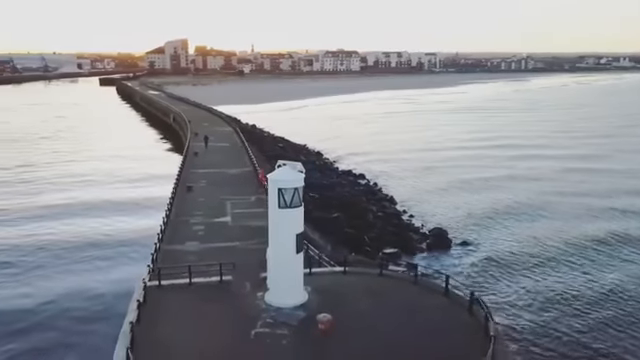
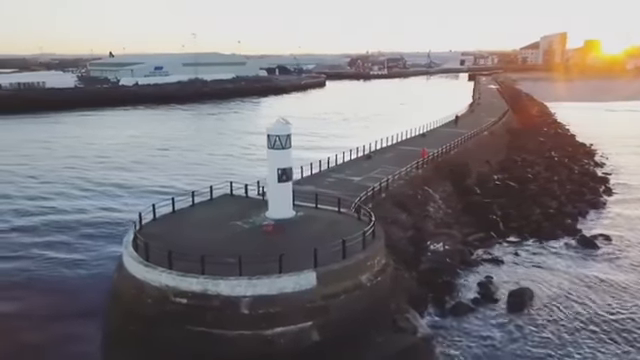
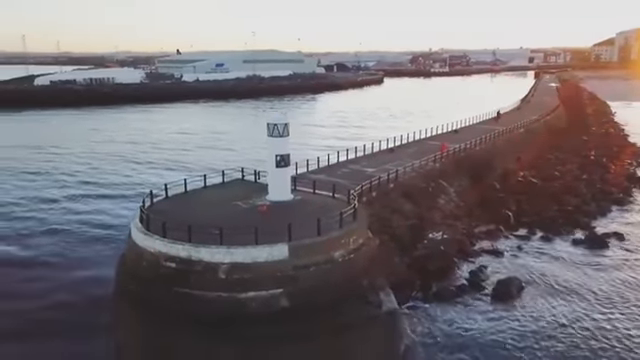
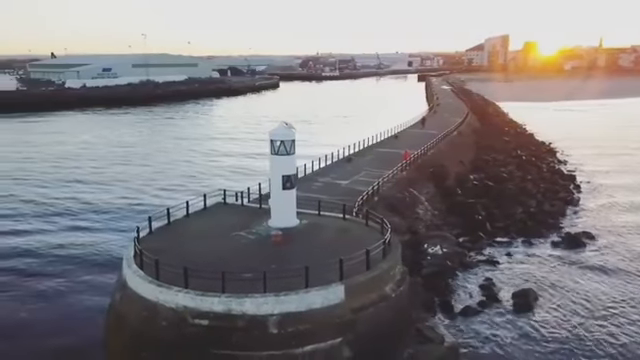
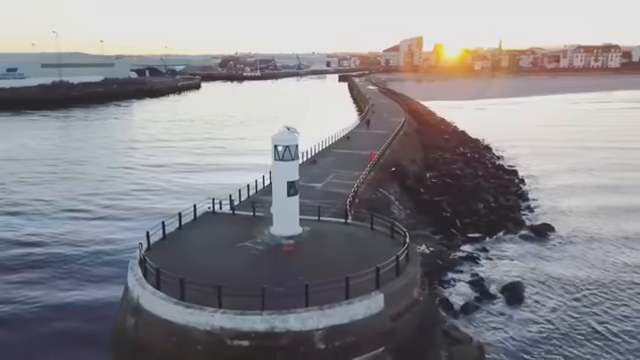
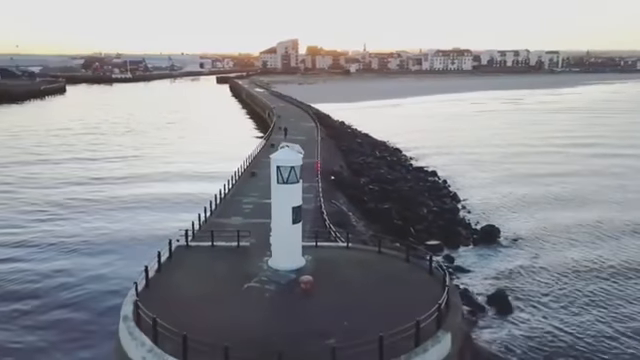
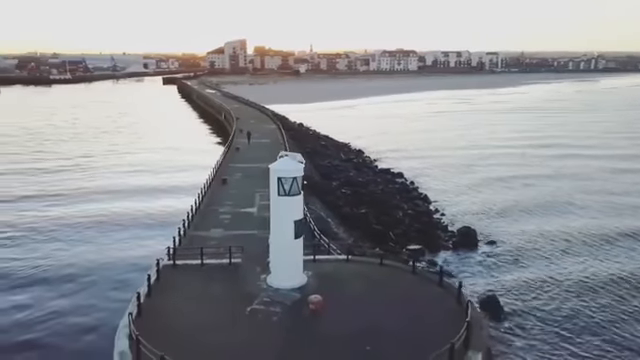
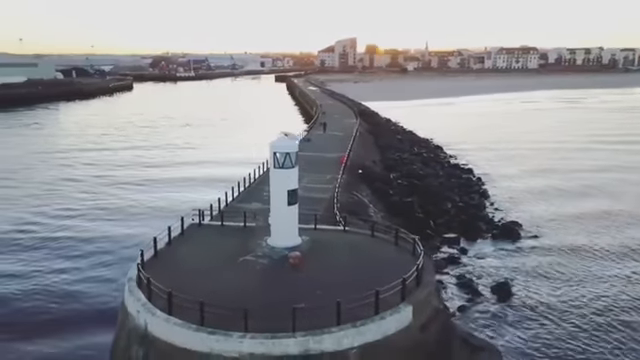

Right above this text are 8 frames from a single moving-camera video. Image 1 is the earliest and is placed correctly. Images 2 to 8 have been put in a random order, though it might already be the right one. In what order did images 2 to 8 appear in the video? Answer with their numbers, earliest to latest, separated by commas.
7, 6, 8, 5, 4, 2, 3
